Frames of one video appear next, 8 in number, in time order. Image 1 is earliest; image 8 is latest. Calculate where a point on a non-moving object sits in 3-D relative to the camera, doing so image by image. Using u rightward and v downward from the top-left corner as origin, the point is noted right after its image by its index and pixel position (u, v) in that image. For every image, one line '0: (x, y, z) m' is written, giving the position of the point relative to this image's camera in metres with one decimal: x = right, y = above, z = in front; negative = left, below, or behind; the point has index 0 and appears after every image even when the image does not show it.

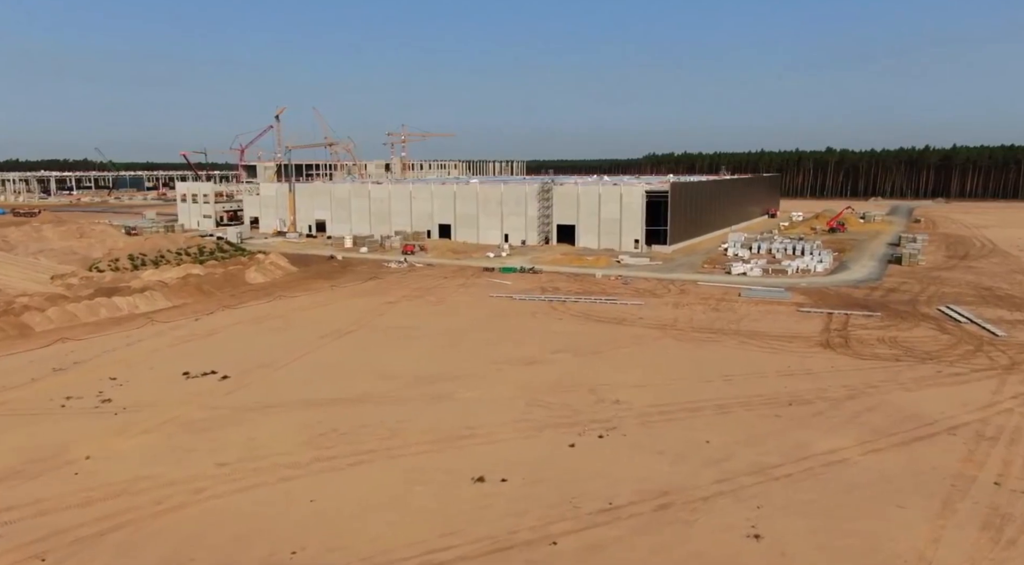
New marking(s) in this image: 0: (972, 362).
0: (+12.1, -2.1, +19.6) m
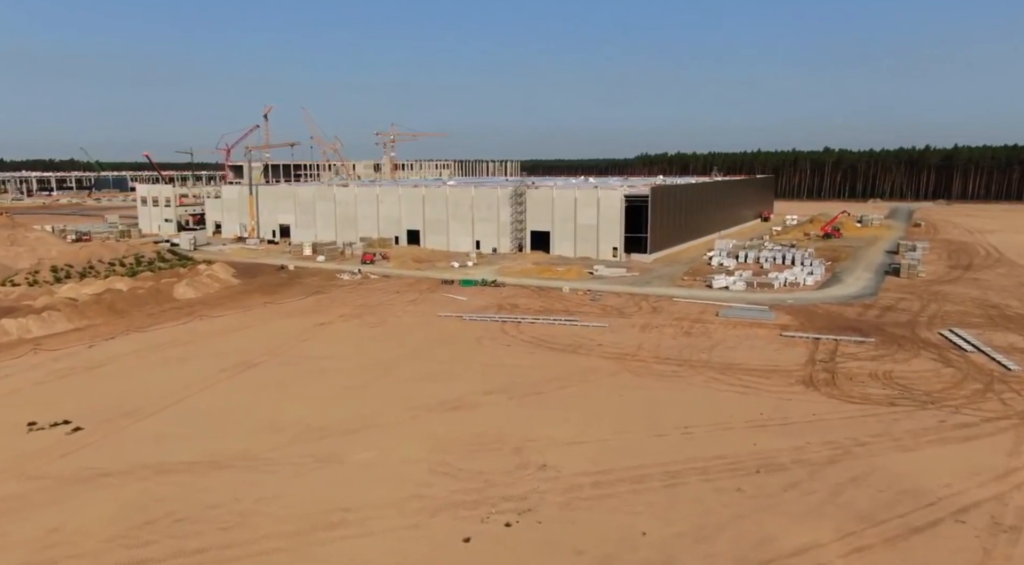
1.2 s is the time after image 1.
0: (+10.4, -2.8, +16.4) m
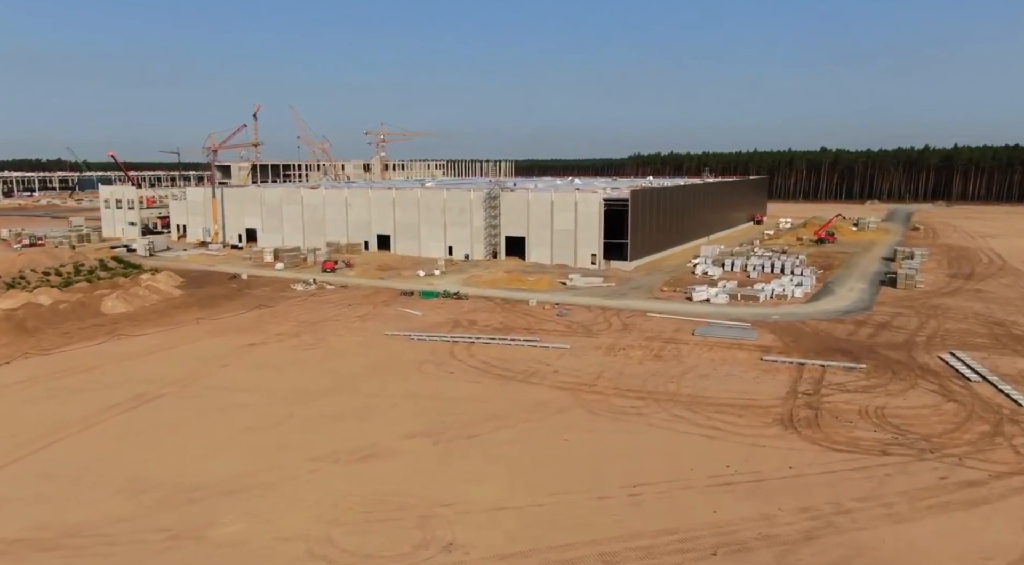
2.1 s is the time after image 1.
0: (+8.9, -3.3, +13.8) m
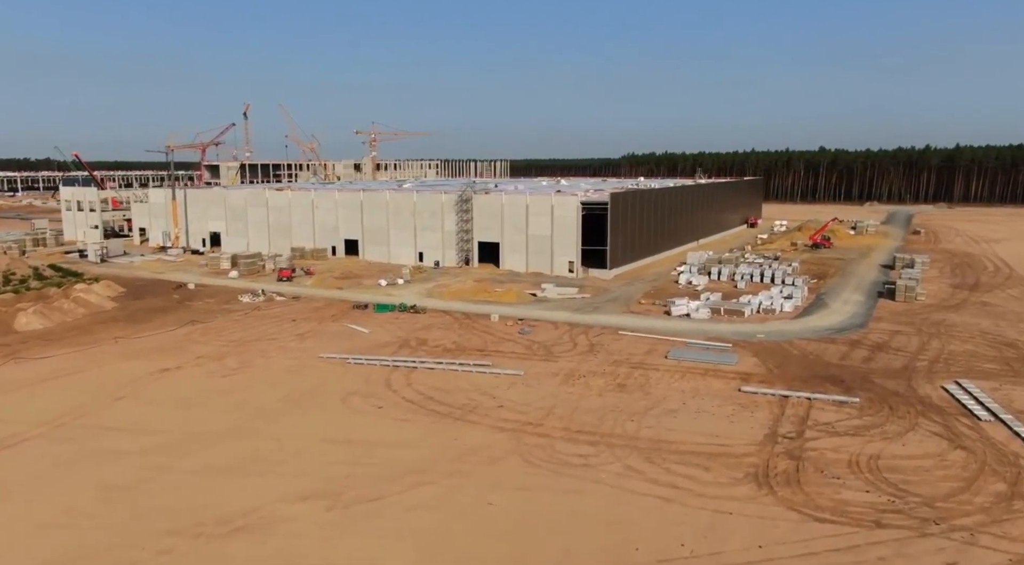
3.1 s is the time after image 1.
0: (+7.5, -3.8, +11.1) m
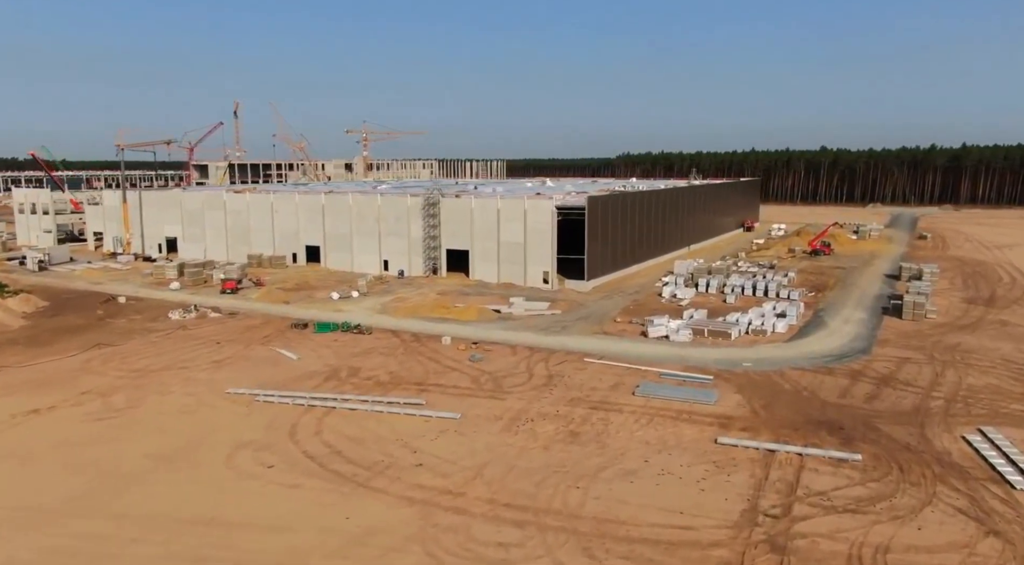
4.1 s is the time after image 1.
0: (+6.0, -4.3, +7.9) m
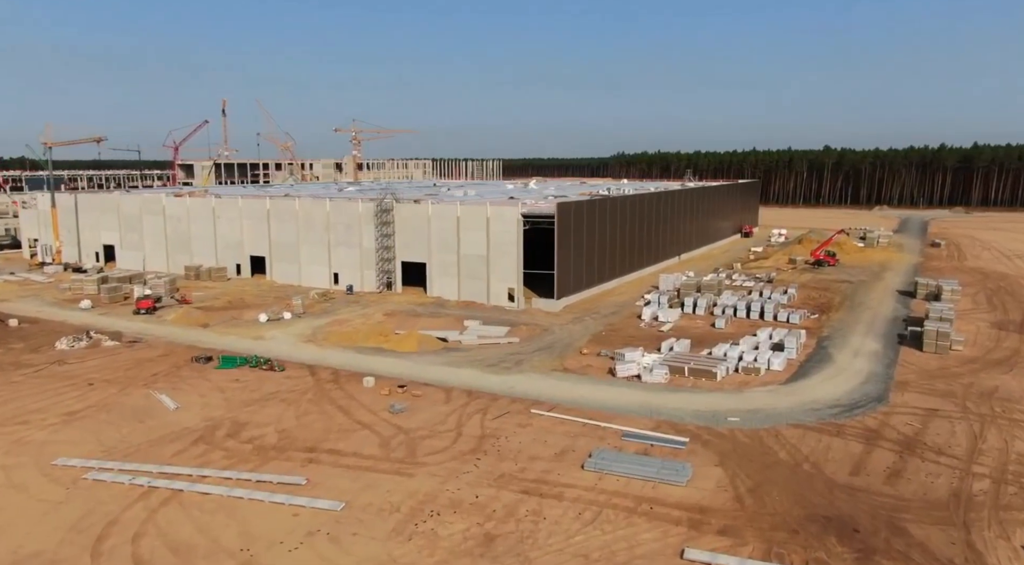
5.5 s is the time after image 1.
0: (+4.3, -5.1, +3.6) m
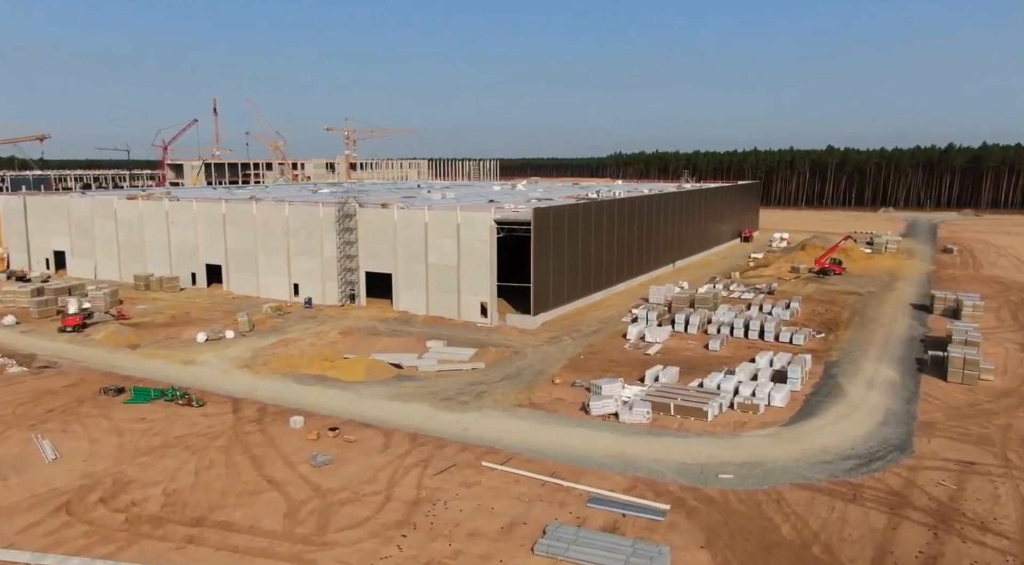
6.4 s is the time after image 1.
0: (+3.3, -5.6, +0.6) m
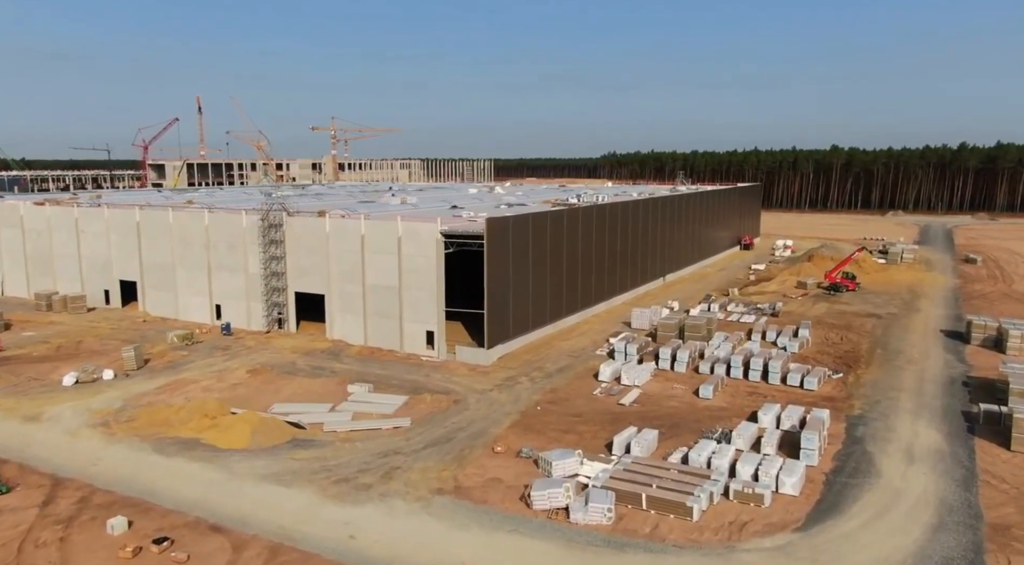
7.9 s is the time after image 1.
0: (+1.8, -6.3, -4.0) m
